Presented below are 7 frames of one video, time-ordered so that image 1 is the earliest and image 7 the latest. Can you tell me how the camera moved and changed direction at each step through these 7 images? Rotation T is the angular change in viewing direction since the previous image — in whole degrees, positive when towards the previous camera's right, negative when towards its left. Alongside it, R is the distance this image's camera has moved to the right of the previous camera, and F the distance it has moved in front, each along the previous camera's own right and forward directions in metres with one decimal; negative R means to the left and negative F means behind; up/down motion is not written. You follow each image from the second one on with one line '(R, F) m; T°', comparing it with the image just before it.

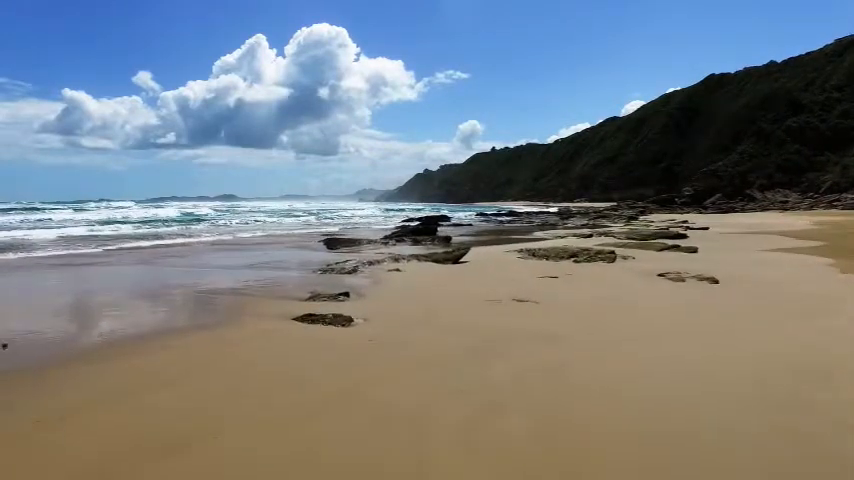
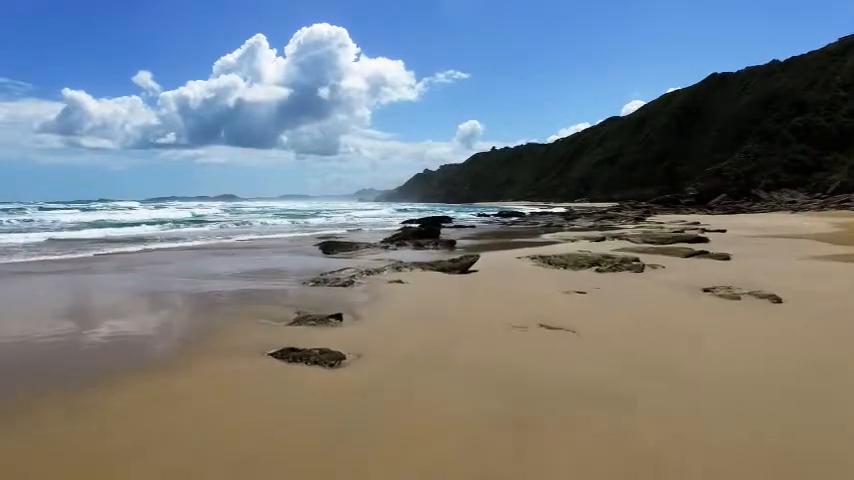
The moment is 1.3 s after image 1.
(-0.1, +0.9) m; 0°
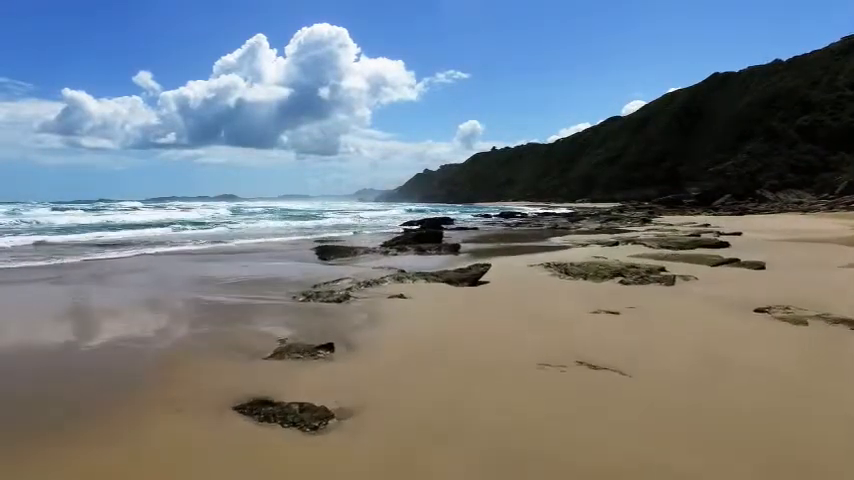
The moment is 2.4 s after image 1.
(-0.1, +0.8) m; 0°
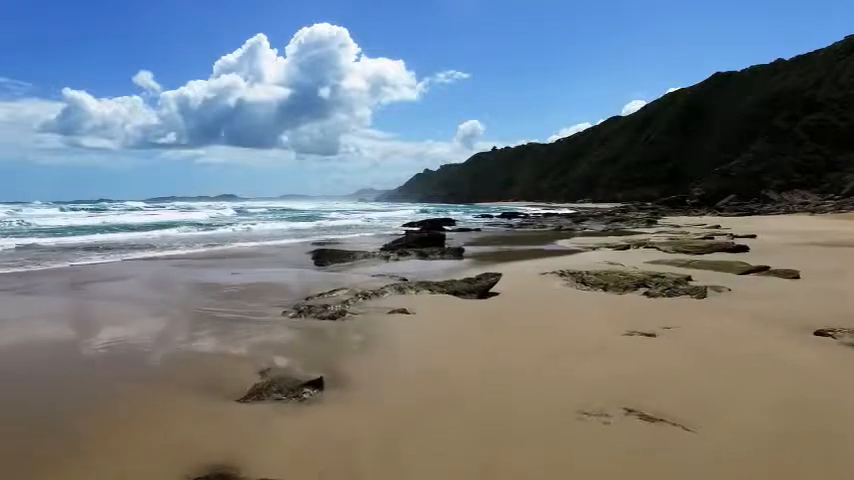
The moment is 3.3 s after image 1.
(0.0, +0.6) m; 0°
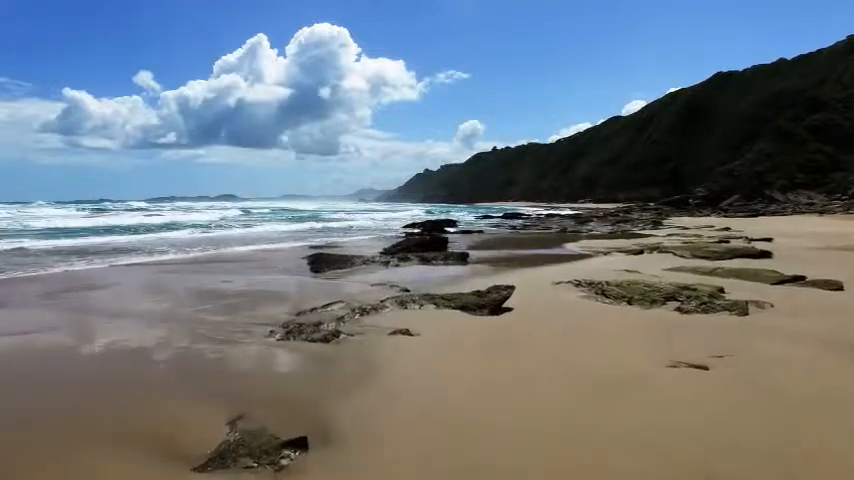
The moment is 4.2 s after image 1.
(-0.1, +0.7) m; 0°
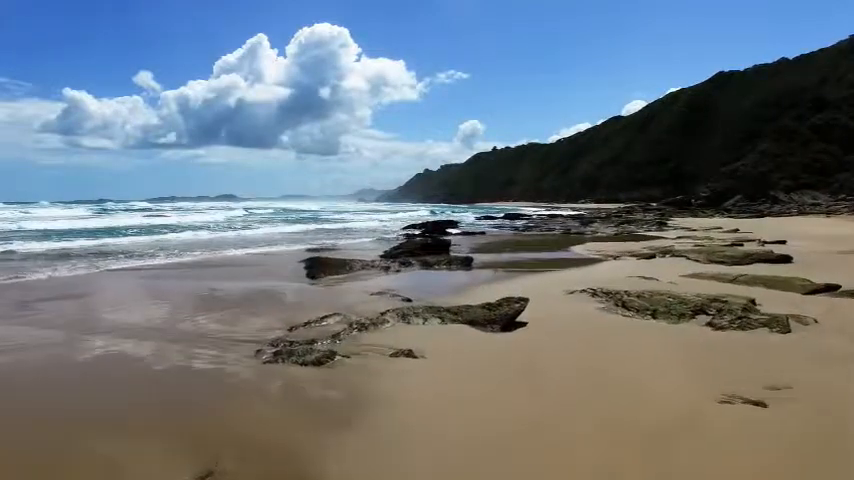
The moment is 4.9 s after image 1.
(0.0, +0.5) m; 0°
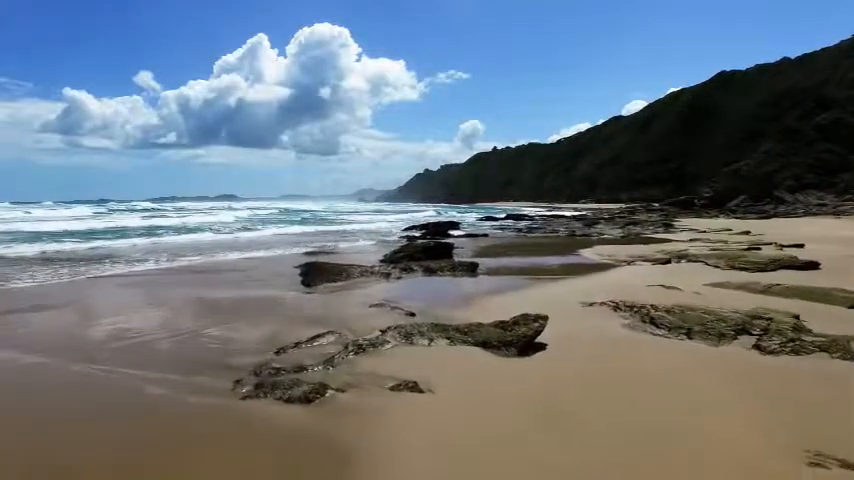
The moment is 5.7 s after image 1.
(0.0, +0.6) m; 0°
